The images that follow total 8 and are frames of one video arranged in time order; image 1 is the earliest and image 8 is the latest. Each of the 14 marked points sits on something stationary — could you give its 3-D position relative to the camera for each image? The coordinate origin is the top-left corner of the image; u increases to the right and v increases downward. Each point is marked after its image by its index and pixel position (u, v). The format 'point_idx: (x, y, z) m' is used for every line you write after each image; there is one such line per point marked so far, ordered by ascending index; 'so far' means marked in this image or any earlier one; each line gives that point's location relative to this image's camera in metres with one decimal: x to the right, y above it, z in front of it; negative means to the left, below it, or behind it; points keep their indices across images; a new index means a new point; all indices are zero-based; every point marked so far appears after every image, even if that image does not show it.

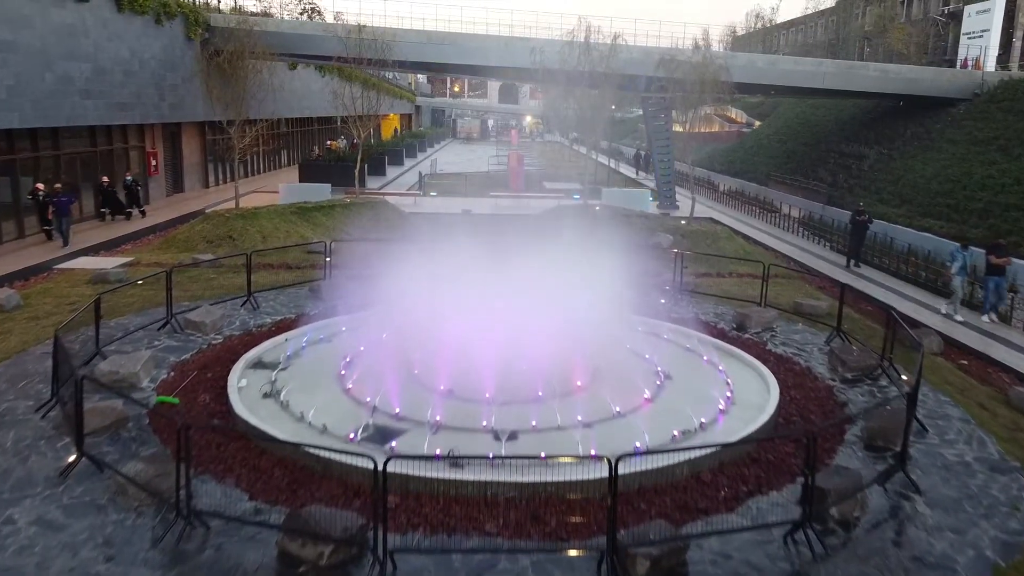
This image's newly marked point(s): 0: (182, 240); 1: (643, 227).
0: (-6.1, +0.9, +14.4) m
1: (+2.6, +1.2, +15.8) m
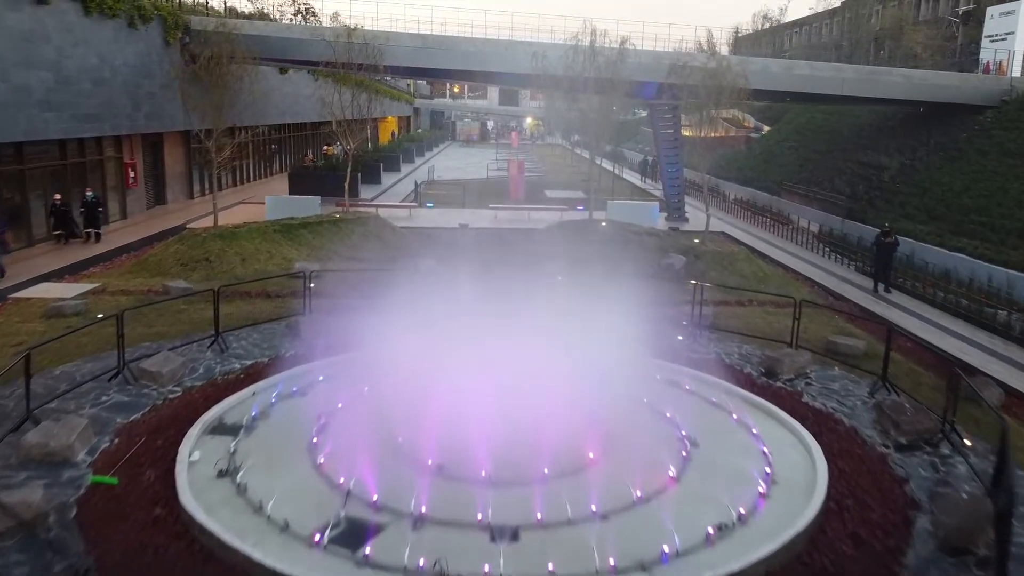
0: (-6.1, +0.4, +13.3) m
1: (+2.6, +0.8, +14.7) m
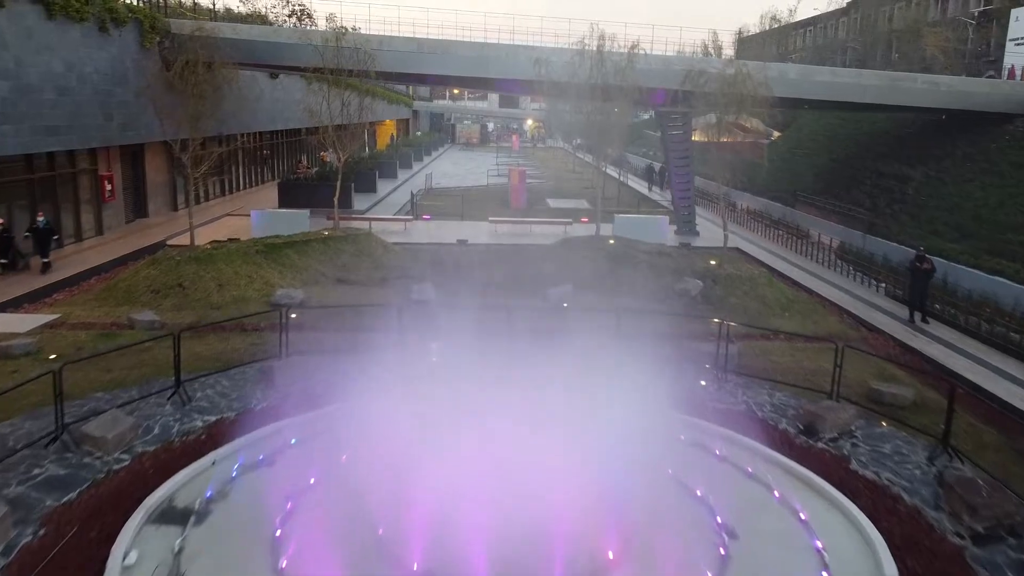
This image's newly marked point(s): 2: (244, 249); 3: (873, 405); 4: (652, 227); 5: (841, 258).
0: (-6.1, 0.0, +12.2) m
1: (+2.7, +0.3, +13.6) m
2: (-4.7, +0.7, +13.7) m
3: (+3.8, -1.2, +8.2) m
4: (+3.2, +1.4, +18.0) m
5: (+6.9, +0.6, +16.5) m
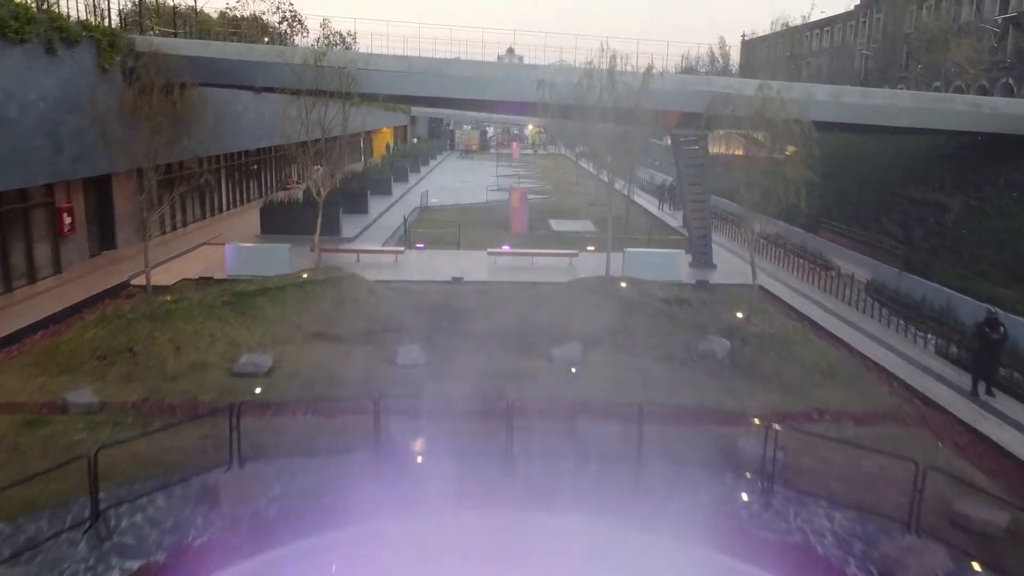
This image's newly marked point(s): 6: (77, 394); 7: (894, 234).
0: (-6.1, -0.9, +10.6) m
1: (+2.7, -0.5, +12.0) m
2: (-4.7, -0.2, +12.1) m
3: (+3.8, -2.1, +6.6) m
4: (+3.2, +0.5, +16.4) m
5: (+7.0, -0.3, +14.9) m
6: (-5.1, -1.2, +9.2) m
7: (+8.7, +1.2, +17.8) m
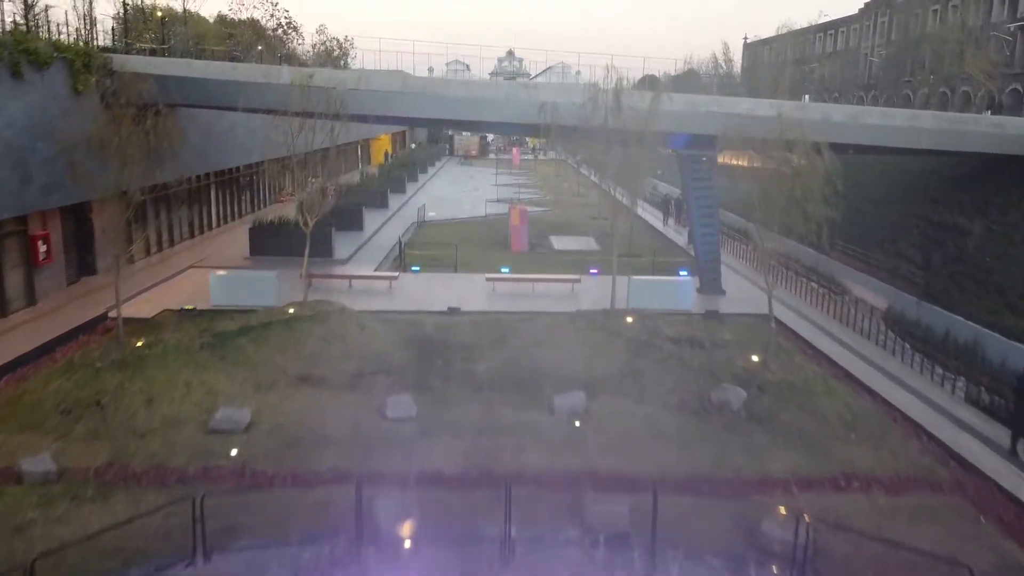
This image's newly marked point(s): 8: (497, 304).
0: (-6.1, -1.5, +9.8) m
1: (+2.7, -1.1, +11.2) m
2: (-4.7, -0.8, +11.3) m
3: (+3.8, -2.7, +5.8) m
4: (+3.2, -0.1, +15.6) m
5: (+6.9, -0.9, +14.1) m
6: (-5.1, -1.8, +8.4) m
7: (+8.7, +0.6, +17.0) m
8: (-0.3, -0.3, +16.0) m
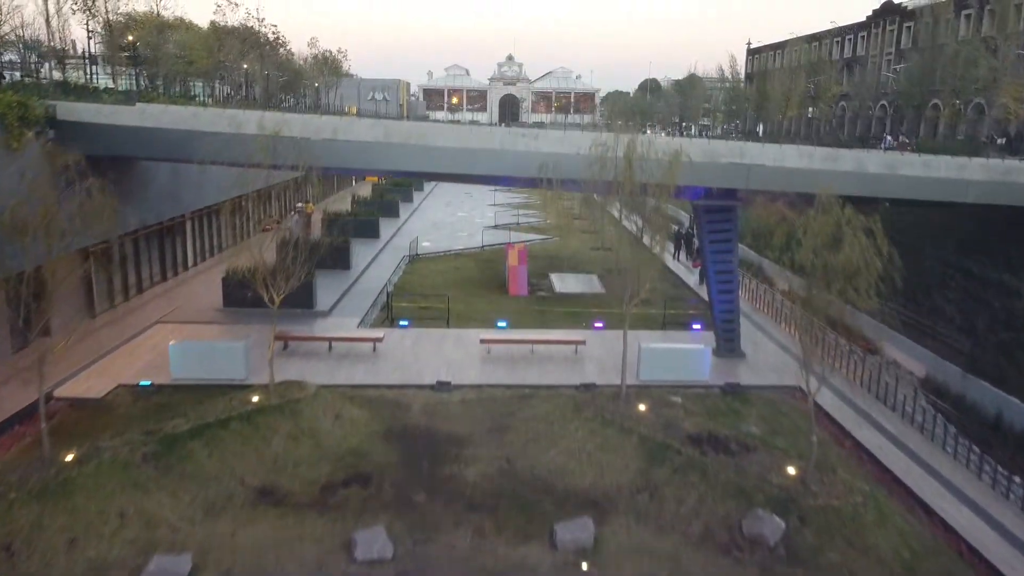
0: (-6.1, -2.7, +8.2) m
1: (+2.6, -2.4, +9.6) m
2: (-4.8, -2.0, +9.7) m
3: (+3.7, -3.9, +4.2) m
4: (+3.2, -1.3, +14.0) m
5: (+6.9, -2.1, +12.5) m
6: (-5.2, -3.1, +6.8) m
7: (+8.6, -0.6, +15.4) m
8: (-0.4, -1.5, +14.4) m
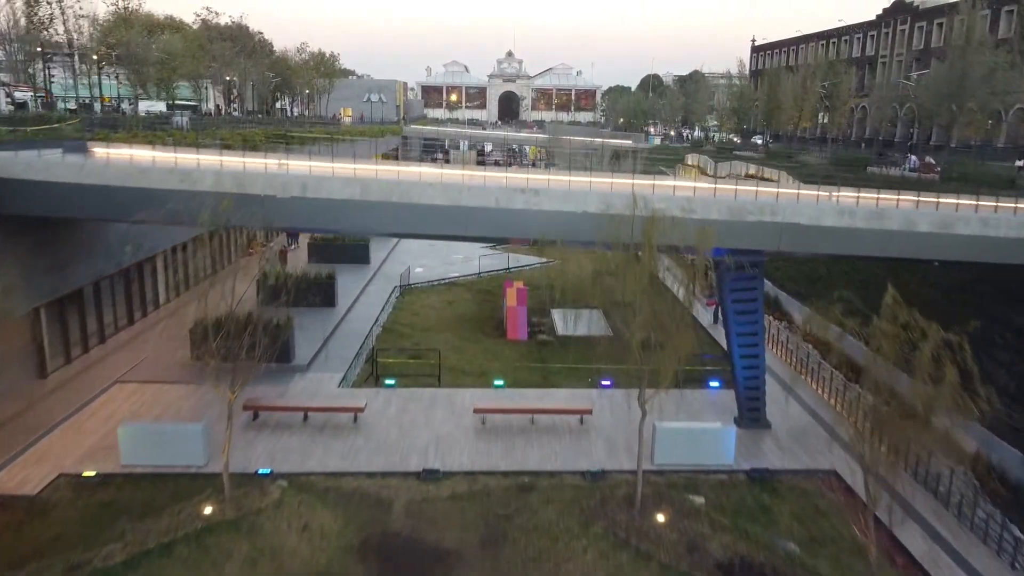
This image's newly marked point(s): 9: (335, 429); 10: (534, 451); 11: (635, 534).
0: (-6.2, -3.9, +6.5) m
1: (+2.6, -3.5, +7.9) m
2: (-4.8, -3.2, +8.0) m
3: (+3.7, -5.1, +2.5) m
4: (+3.1, -2.4, +12.3) m
5: (+6.8, -3.3, +10.8) m
6: (-5.2, -4.3, +5.1) m
7: (+8.6, -1.7, +13.7) m
8: (-0.4, -2.6, +12.8) m
9: (-3.0, -2.4, +13.4) m
10: (+0.4, -2.7, +12.7) m
11: (+1.6, -3.0, +9.8) m
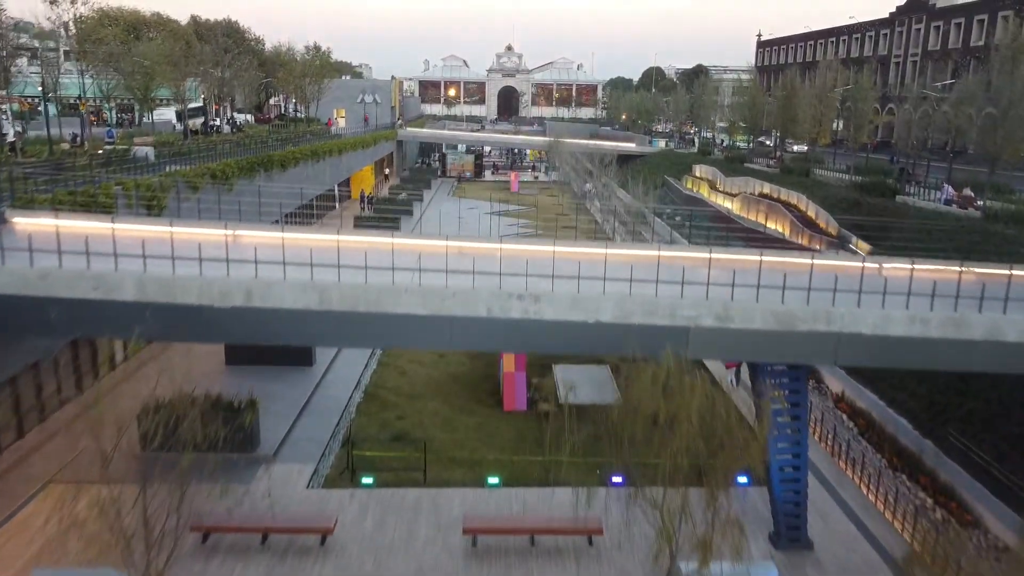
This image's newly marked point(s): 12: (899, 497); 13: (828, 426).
0: (-6.2, -5.4, +4.5) m
1: (+2.5, -5.1, +5.9) m
2: (-4.8, -4.7, +5.9) m
3: (+3.6, -6.8, +0.5) m
4: (+3.1, -3.9, +10.2) m
5: (+6.8, -4.7, +8.7) m
6: (-5.3, -5.8, +3.1) m
7: (+8.5, -3.1, +11.6) m
8: (-0.4, -4.1, +10.7) m
9: (-3.1, -3.8, +11.3) m
10: (+0.3, -4.1, +10.6) m
11: (+1.5, -4.5, +7.7) m
12: (+6.4, -3.3, +13.3) m
13: (+6.4, -2.5, +16.3) m
